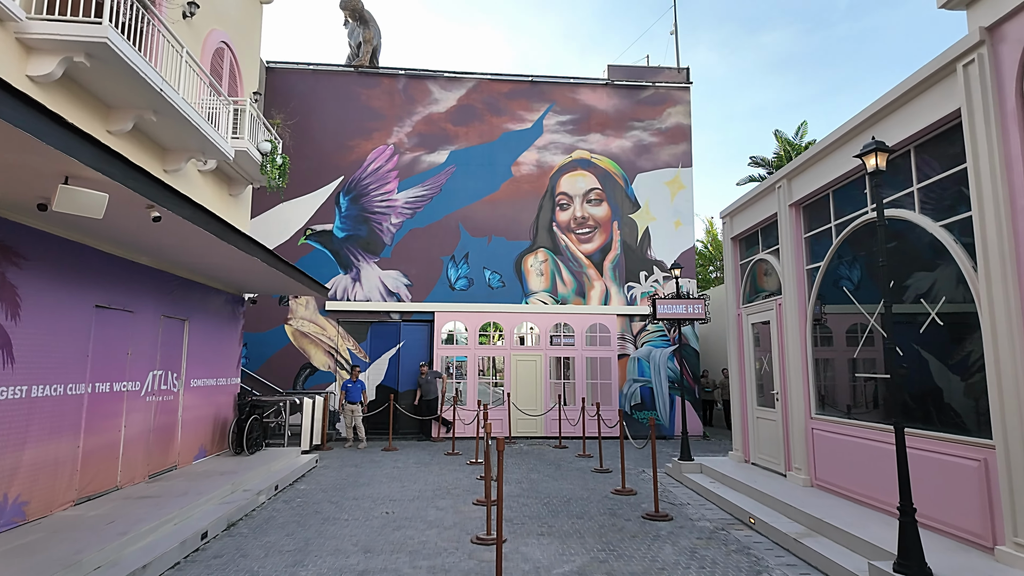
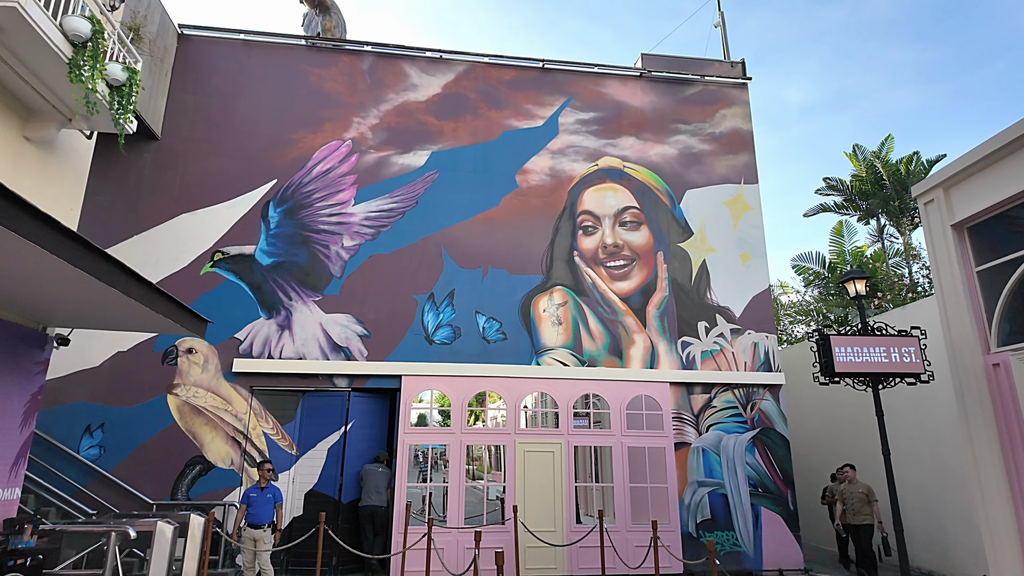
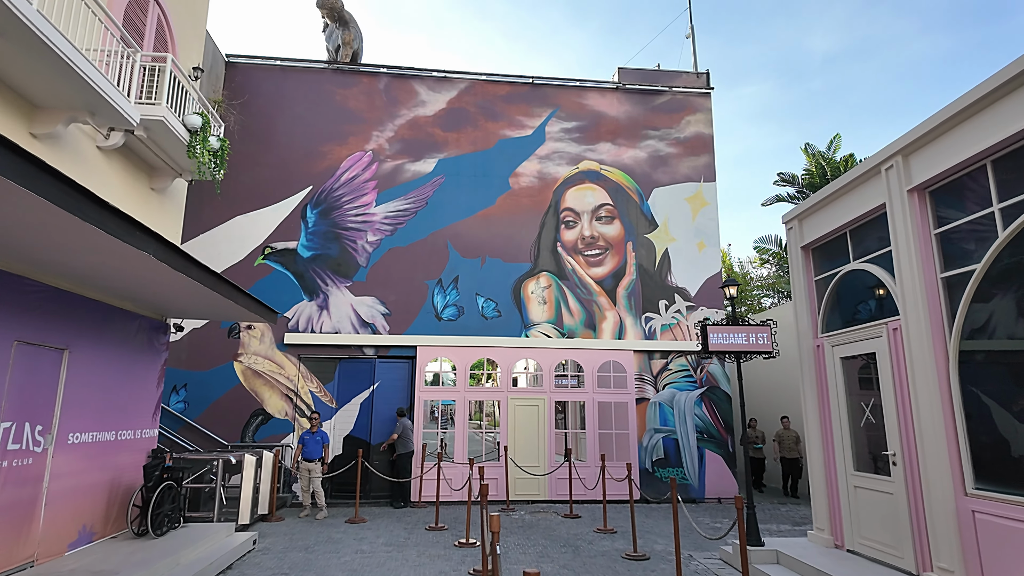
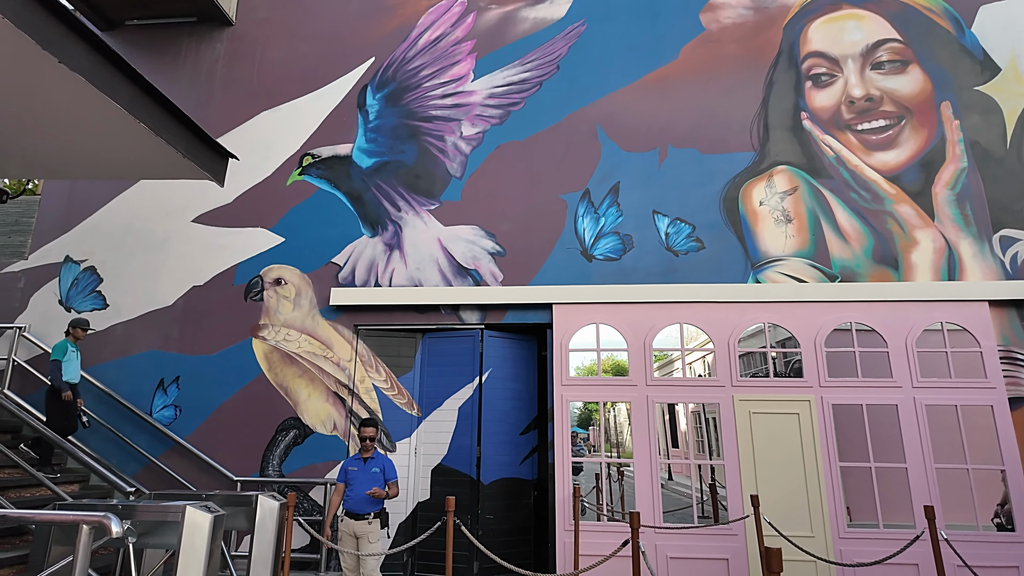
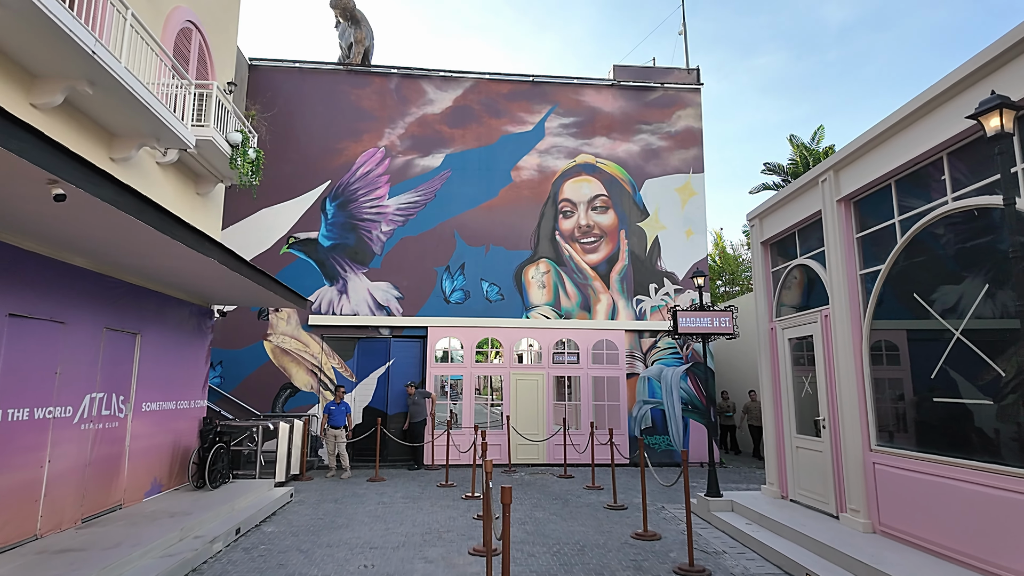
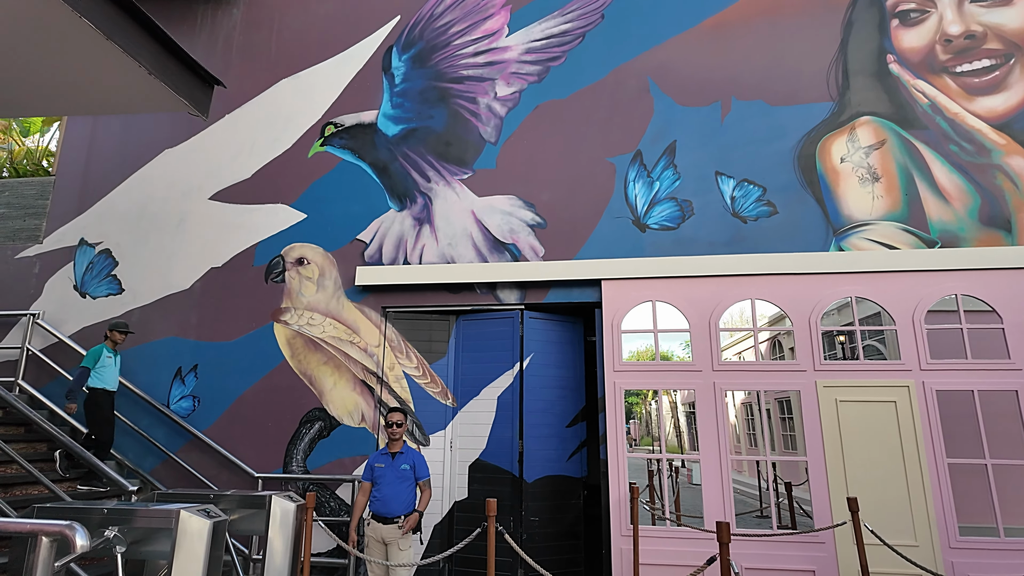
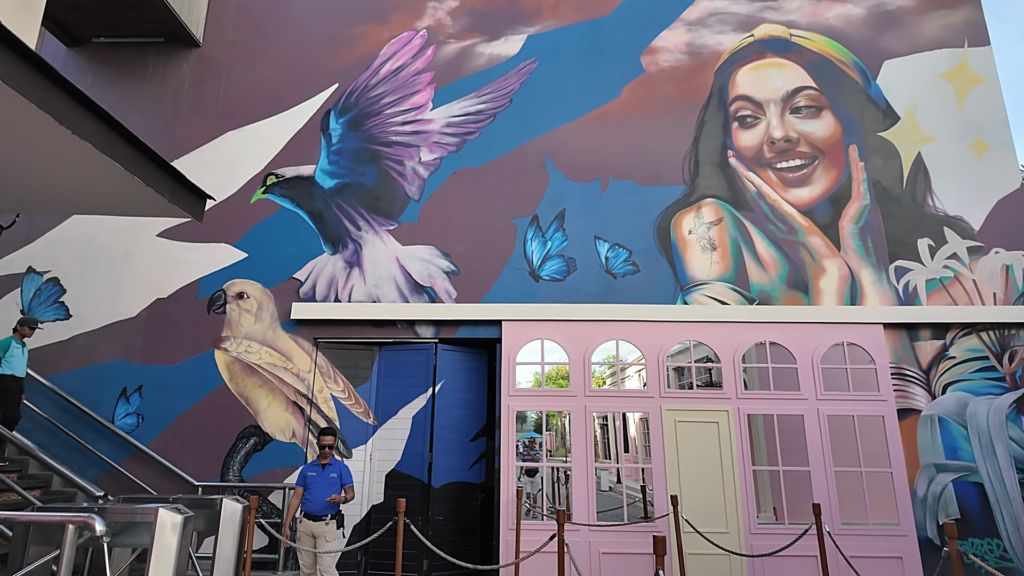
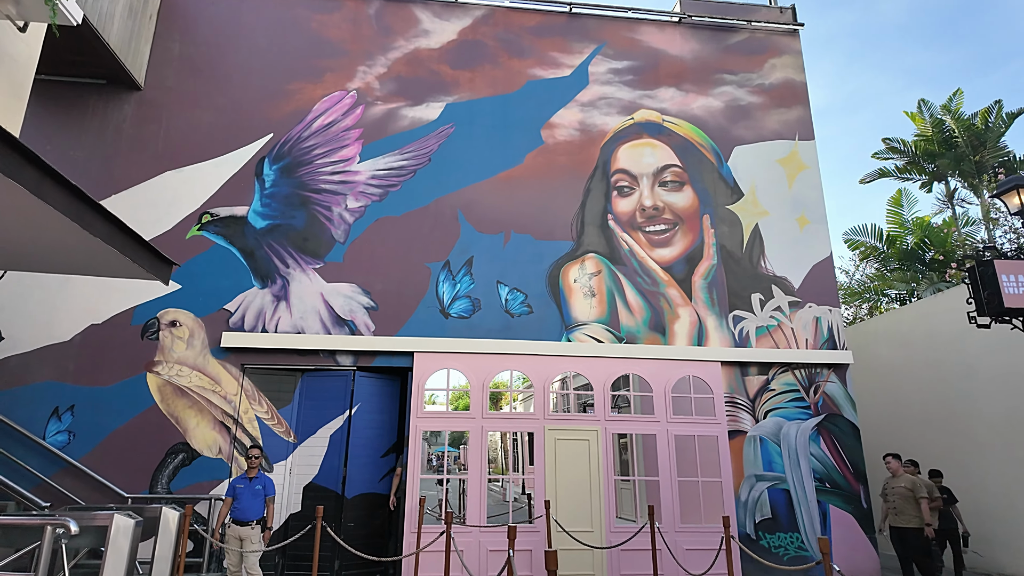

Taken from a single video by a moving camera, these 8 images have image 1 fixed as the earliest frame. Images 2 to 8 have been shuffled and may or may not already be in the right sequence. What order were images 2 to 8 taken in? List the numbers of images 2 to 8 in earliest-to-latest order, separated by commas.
5, 3, 2, 8, 7, 4, 6
